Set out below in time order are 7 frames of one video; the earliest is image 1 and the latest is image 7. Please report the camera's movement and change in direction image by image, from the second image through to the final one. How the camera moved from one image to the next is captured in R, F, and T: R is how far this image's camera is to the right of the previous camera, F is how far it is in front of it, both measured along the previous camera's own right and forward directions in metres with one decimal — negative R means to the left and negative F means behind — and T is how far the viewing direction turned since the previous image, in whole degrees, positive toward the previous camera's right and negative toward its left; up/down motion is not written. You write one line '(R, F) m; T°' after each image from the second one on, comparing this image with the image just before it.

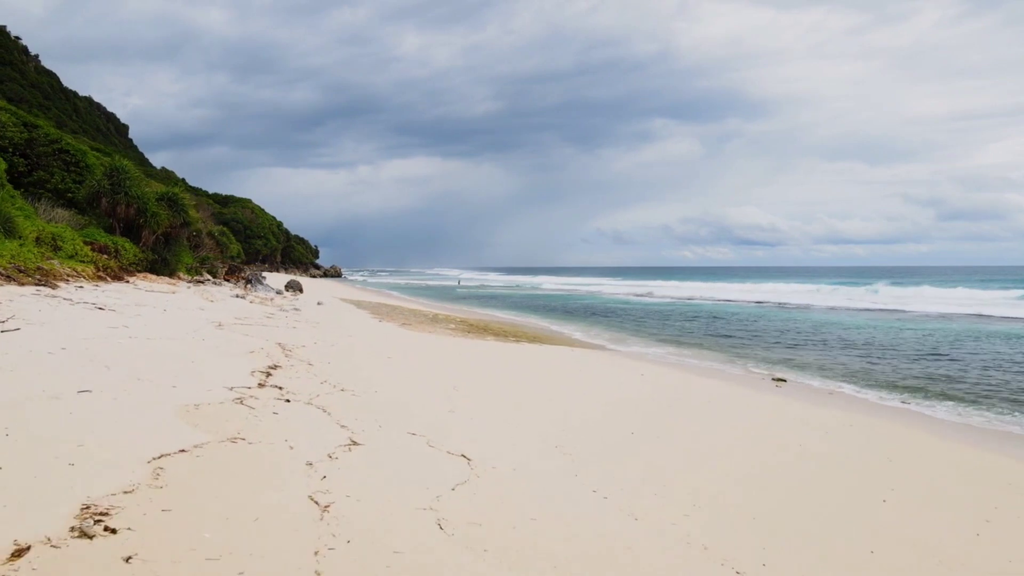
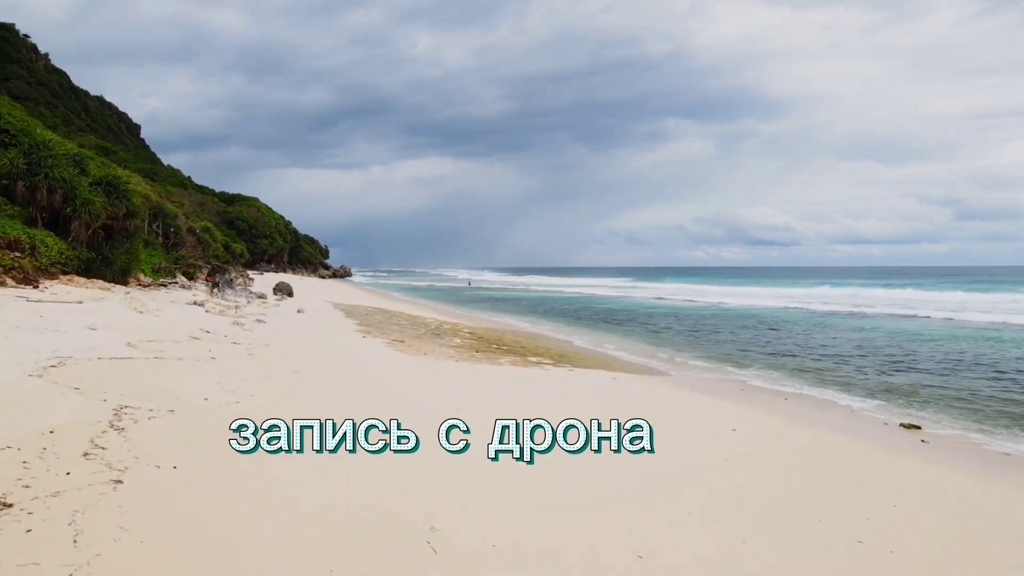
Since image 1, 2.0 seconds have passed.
(-0.2, +2.7) m; -1°
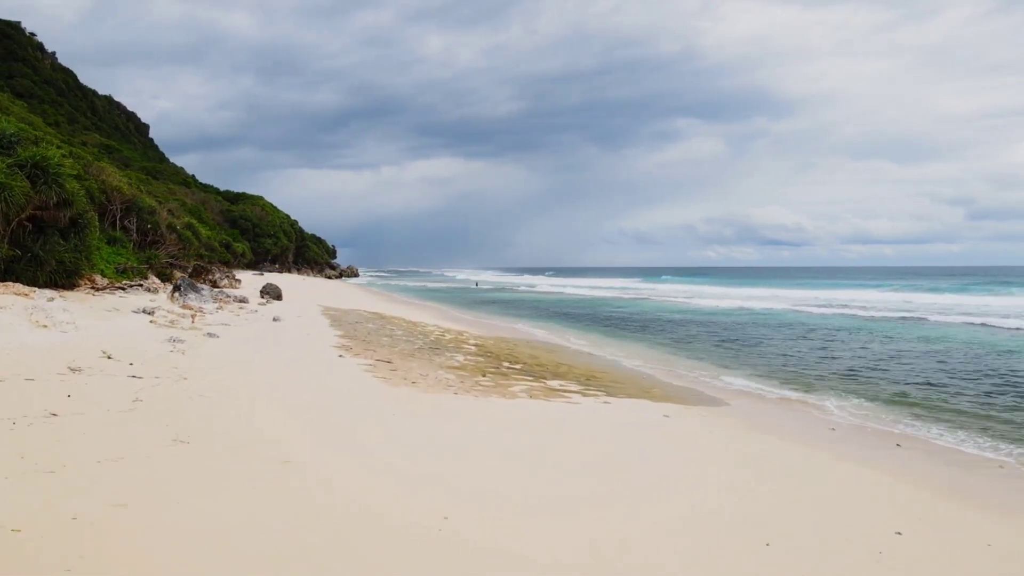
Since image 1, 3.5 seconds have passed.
(-0.1, +2.1) m; -1°
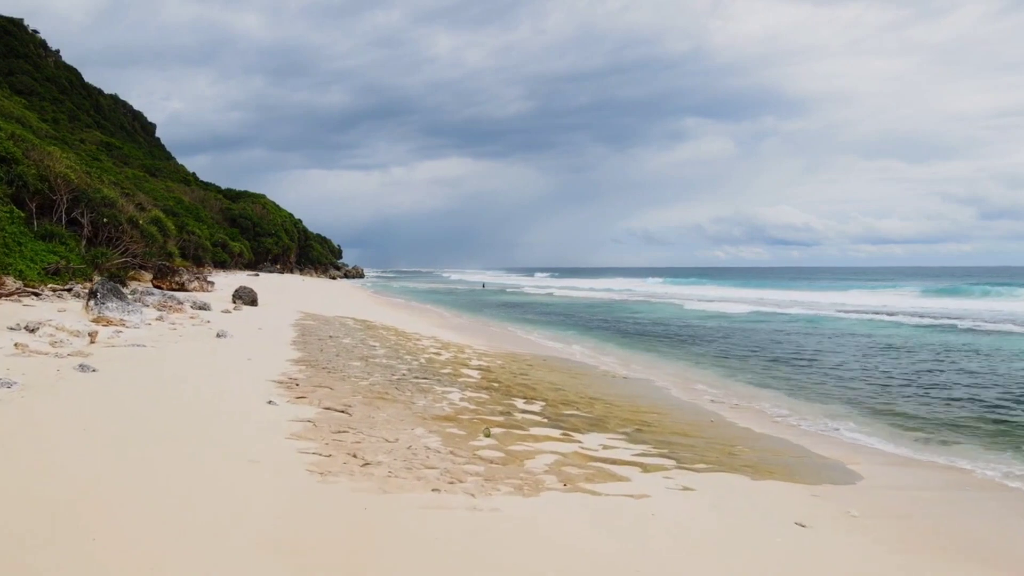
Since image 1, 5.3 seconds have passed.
(-0.1, +2.7) m; -1°
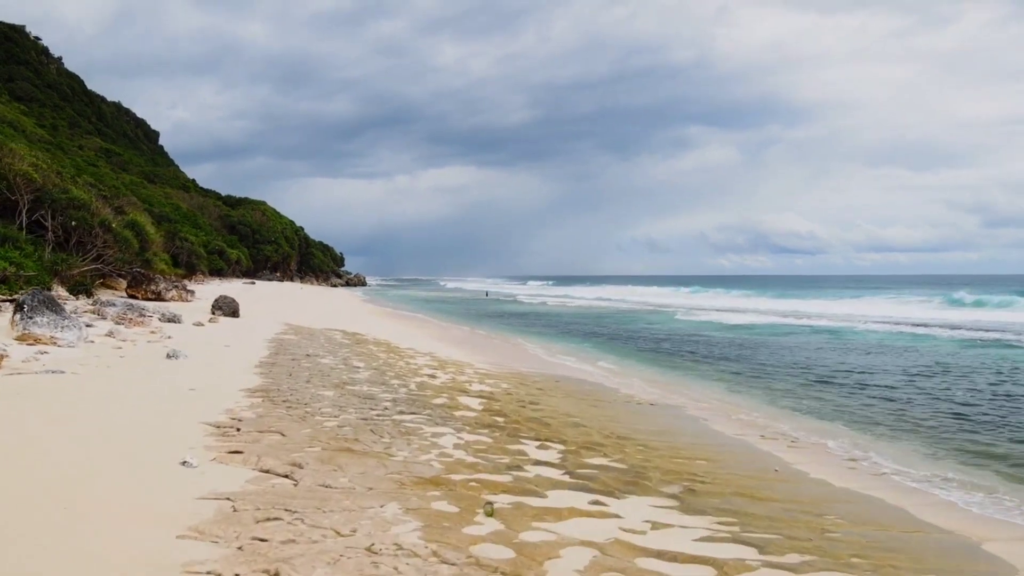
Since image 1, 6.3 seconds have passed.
(-0.1, +1.5) m; 0°
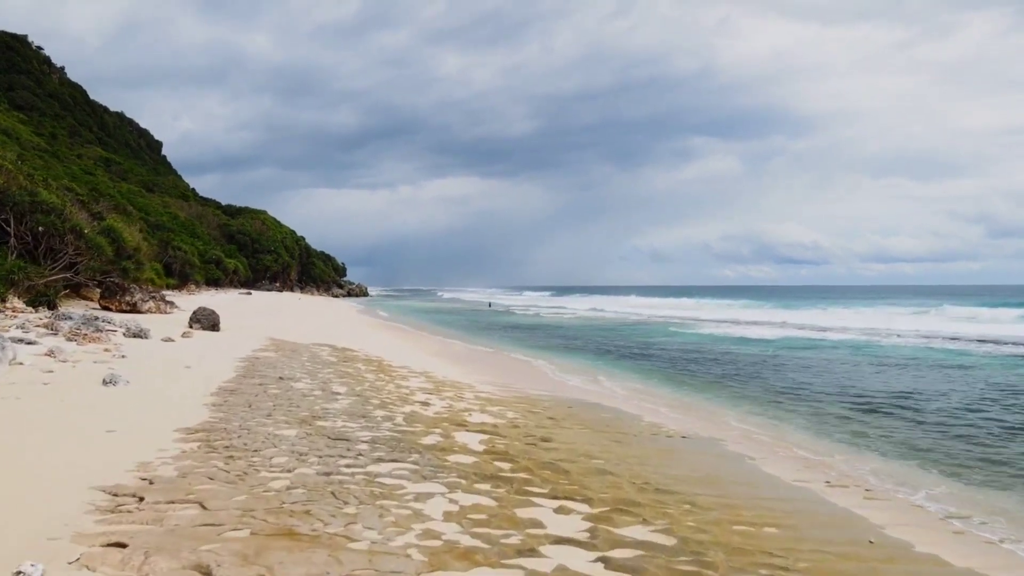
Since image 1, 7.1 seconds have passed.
(-0.1, +1.3) m; 0°
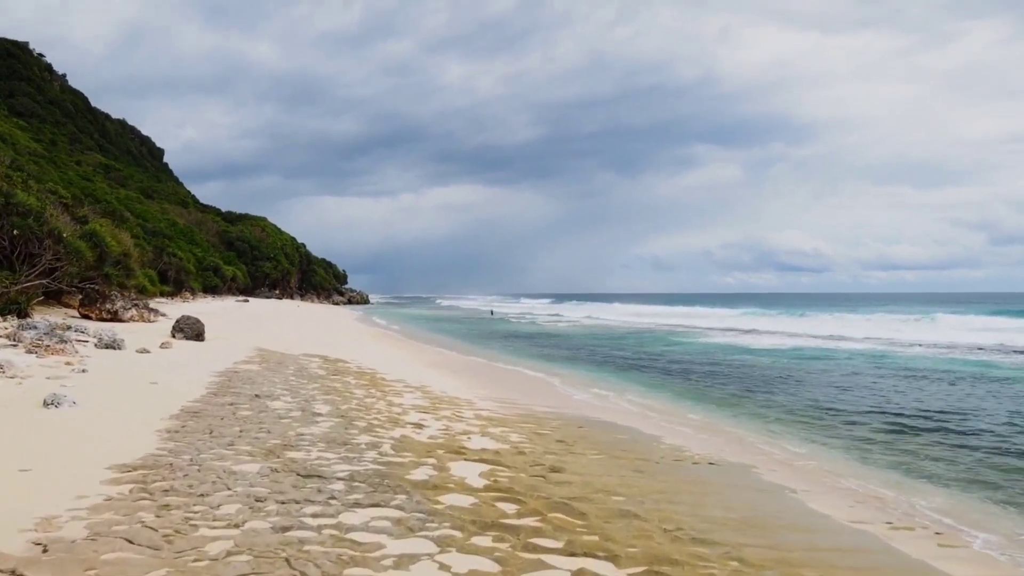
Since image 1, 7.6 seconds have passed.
(0.0, +0.8) m; 0°
